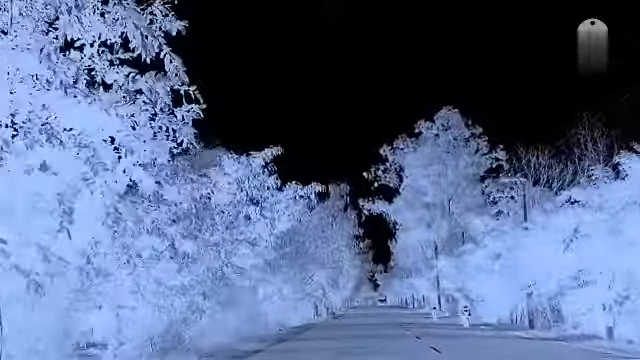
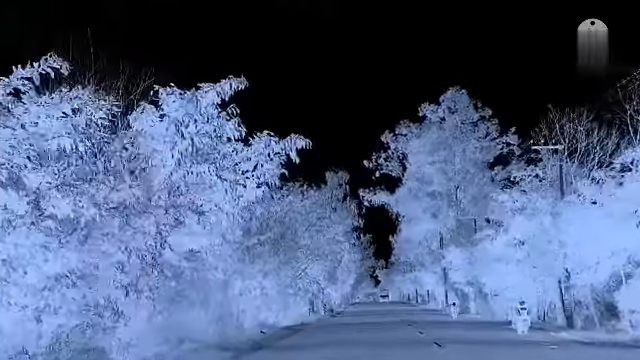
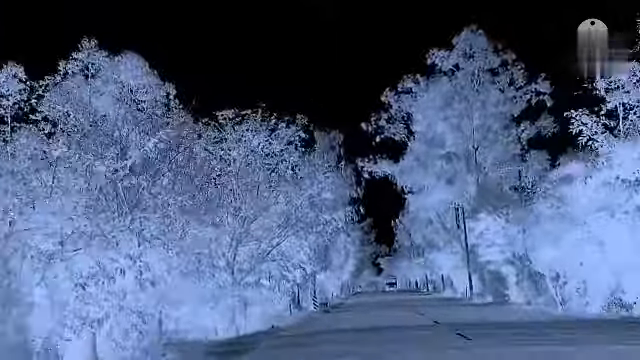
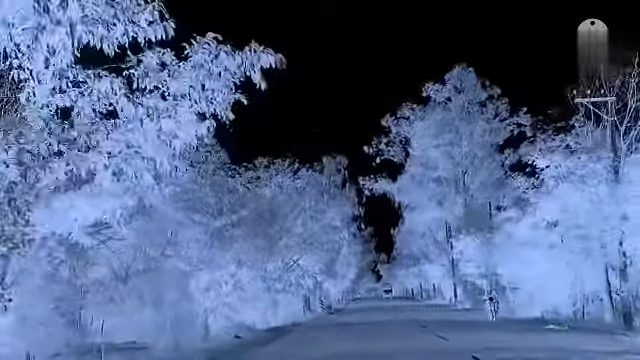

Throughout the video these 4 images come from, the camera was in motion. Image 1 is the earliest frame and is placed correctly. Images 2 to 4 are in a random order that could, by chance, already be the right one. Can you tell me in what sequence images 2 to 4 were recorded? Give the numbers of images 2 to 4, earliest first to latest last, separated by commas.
2, 4, 3
